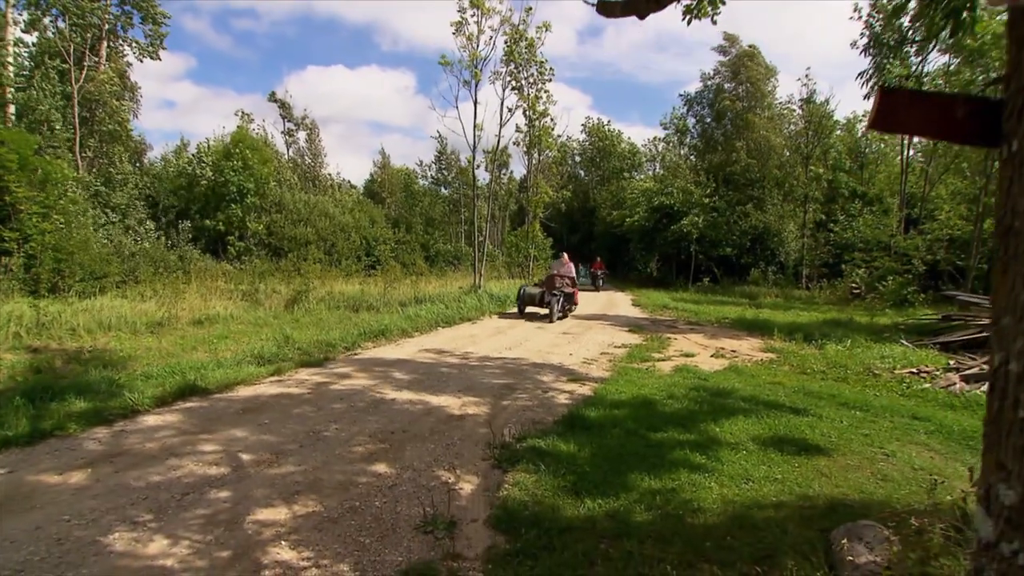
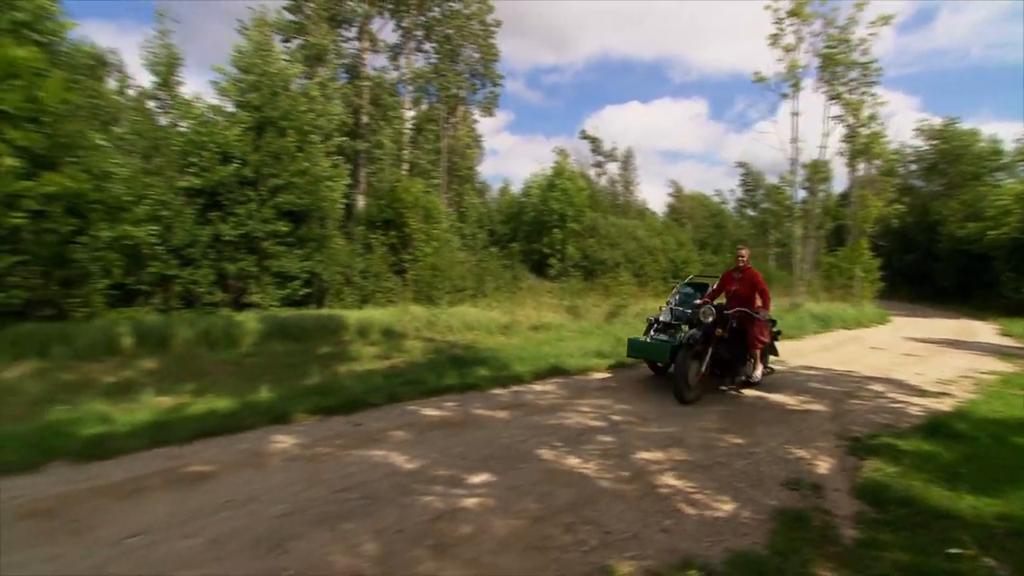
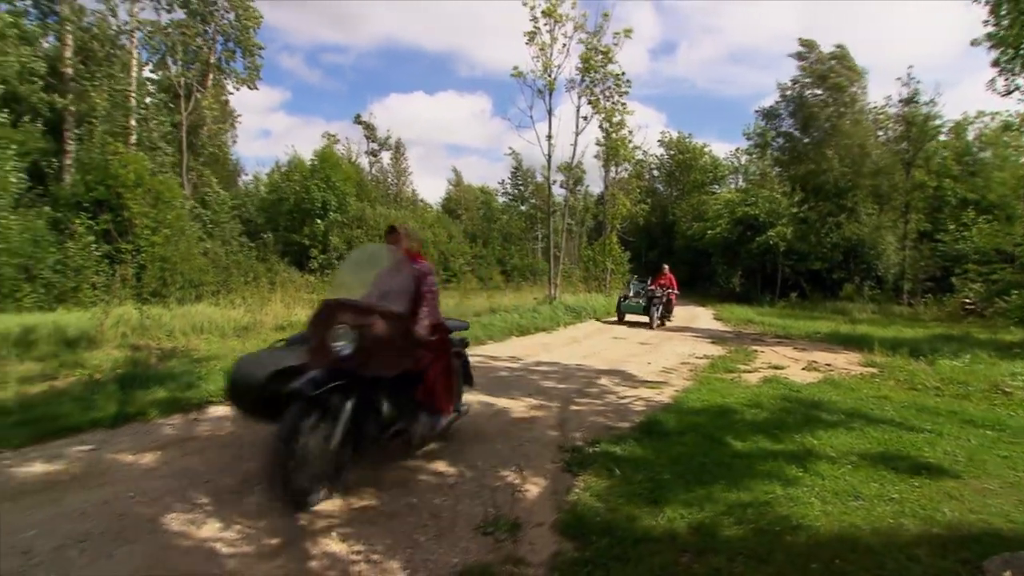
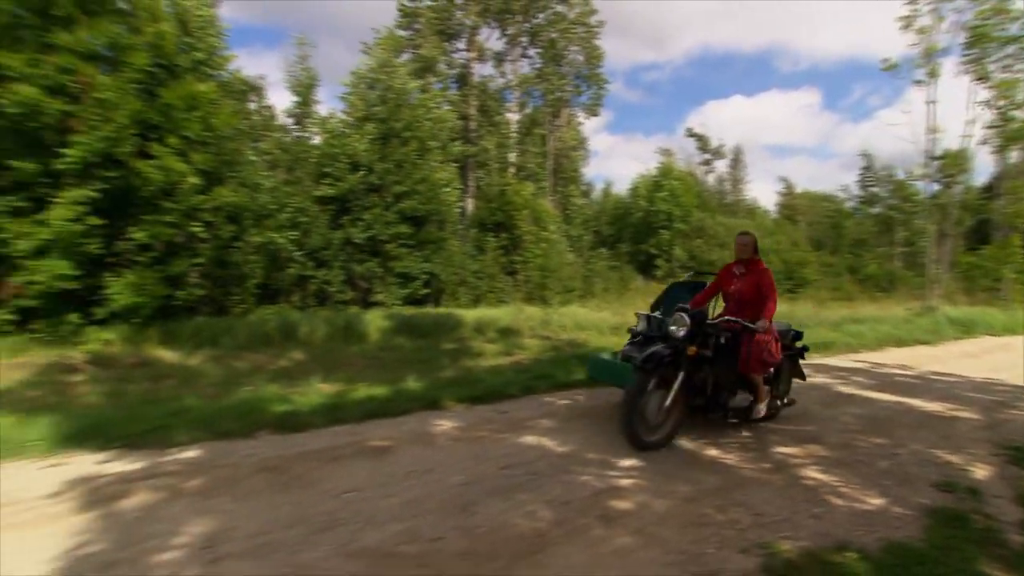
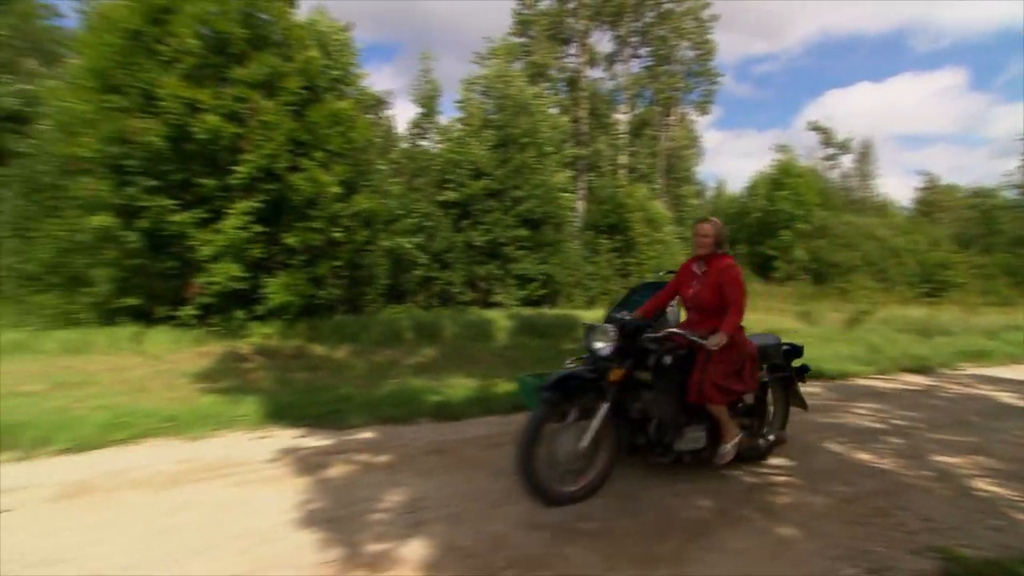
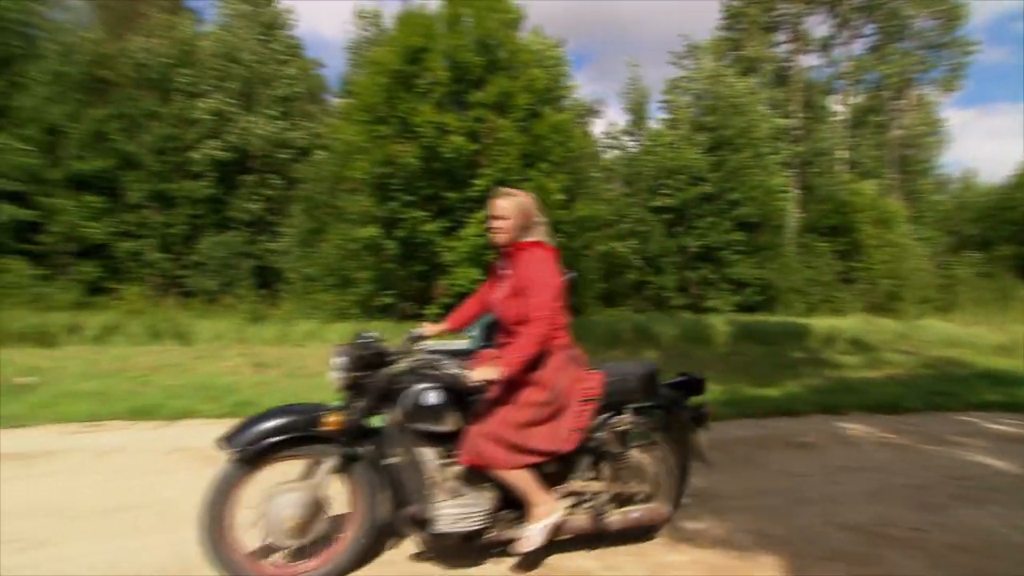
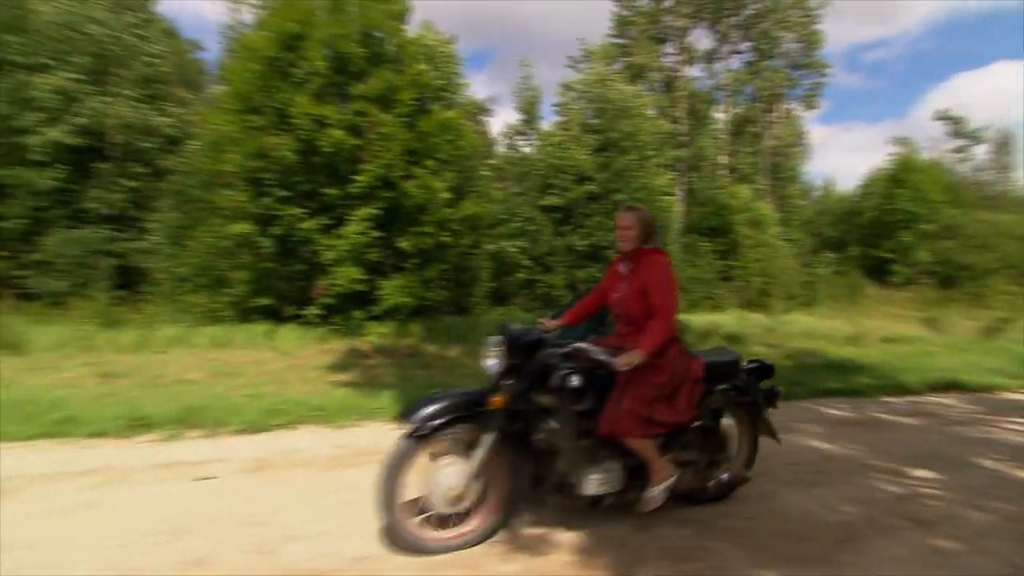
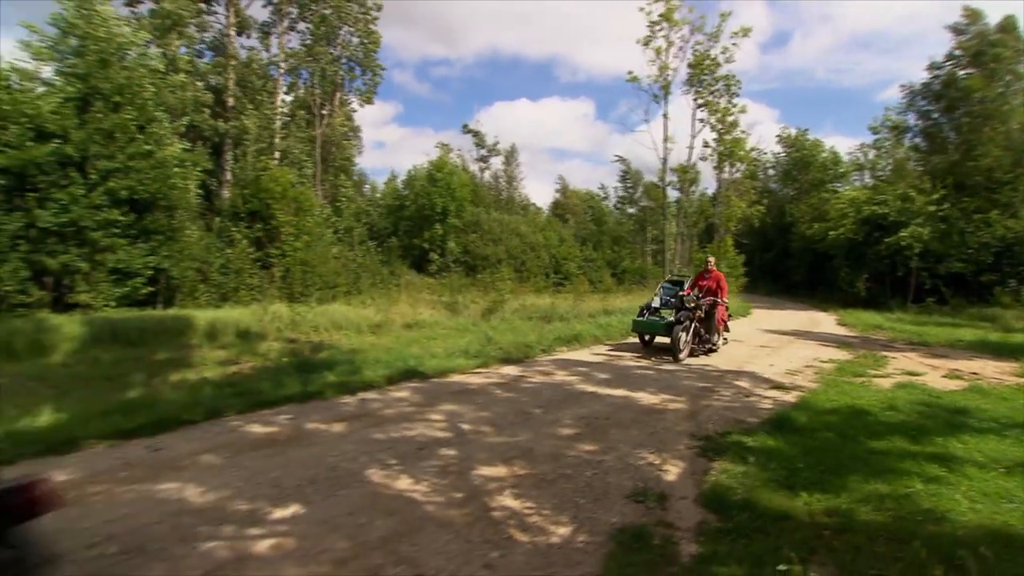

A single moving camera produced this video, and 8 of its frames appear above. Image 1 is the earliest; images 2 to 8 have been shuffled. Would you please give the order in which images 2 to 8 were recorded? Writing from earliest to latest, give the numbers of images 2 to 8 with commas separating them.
3, 8, 2, 4, 5, 7, 6
